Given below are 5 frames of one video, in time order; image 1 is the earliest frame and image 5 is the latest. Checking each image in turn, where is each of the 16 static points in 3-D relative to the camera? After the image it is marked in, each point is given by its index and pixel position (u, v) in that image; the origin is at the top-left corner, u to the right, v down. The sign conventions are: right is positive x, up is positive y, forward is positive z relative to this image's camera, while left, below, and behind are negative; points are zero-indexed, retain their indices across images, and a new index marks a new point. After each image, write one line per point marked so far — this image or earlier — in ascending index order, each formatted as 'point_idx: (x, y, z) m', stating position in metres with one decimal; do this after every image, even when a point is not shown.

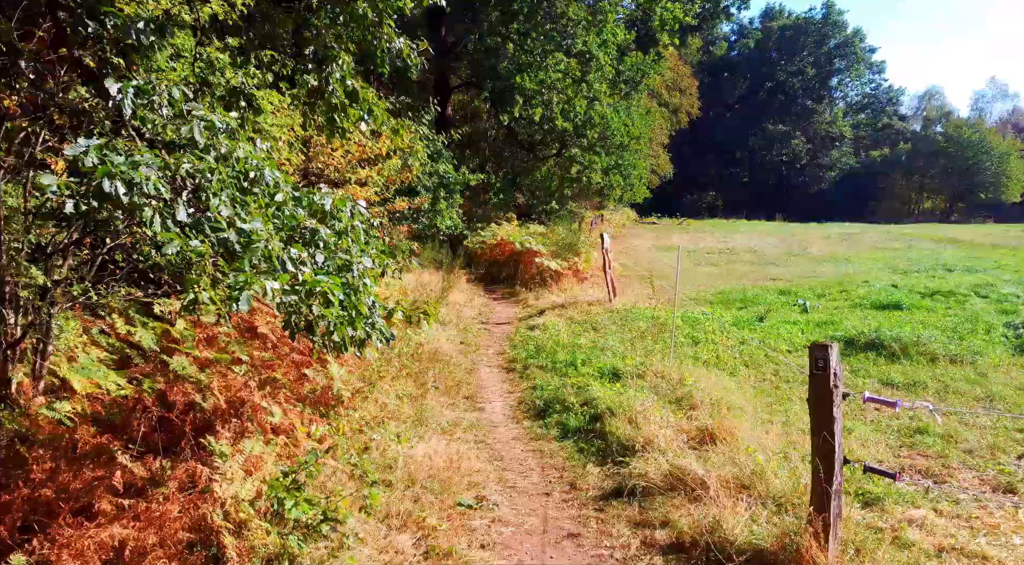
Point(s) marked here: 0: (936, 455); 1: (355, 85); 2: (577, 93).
0: (+3.4, -1.4, +6.7) m
1: (-1.3, +1.7, +7.2) m
2: (+1.3, +4.0, +18.1) m
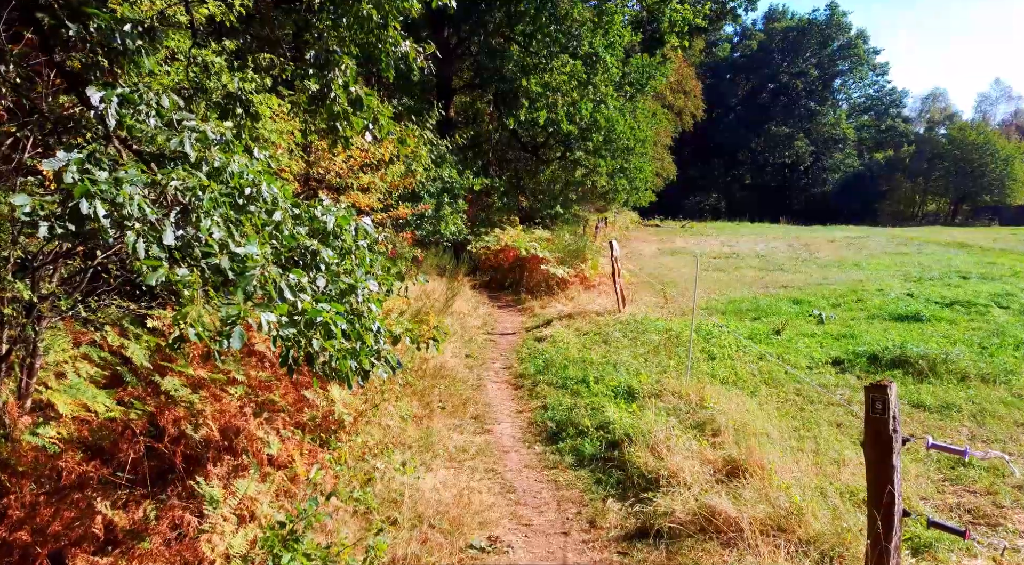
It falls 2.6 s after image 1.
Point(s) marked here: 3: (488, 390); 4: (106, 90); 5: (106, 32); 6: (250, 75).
0: (+3.5, -1.5, +6.3) m
1: (-1.2, +1.5, +6.7) m
2: (+1.5, +3.9, +17.7) m
3: (-0.3, -1.3, +10.0) m
4: (-2.2, +1.1, +4.7) m
5: (-2.3, +1.4, +4.9) m
6: (-2.3, +1.8, +7.3) m
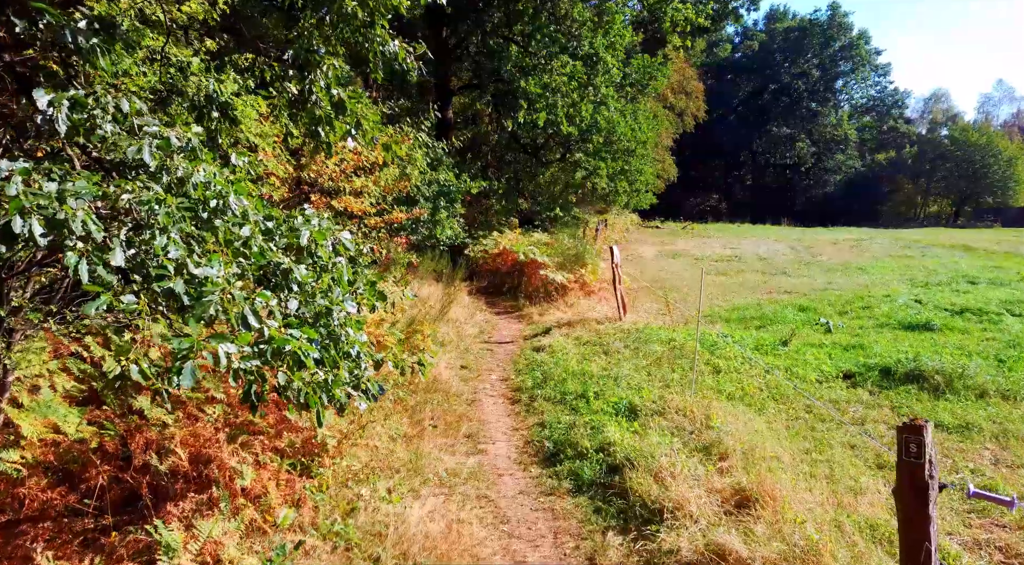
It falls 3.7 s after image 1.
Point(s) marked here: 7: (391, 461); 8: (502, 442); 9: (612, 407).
0: (+3.4, -1.7, +5.8) m
1: (-1.3, +1.4, +6.3) m
2: (+1.4, +3.8, +17.2) m
3: (-0.3, -1.4, +9.5) m
4: (-2.3, +1.0, +4.3) m
5: (-2.4, +1.3, +4.5) m
6: (-2.3, +1.7, +6.9) m
7: (-1.0, -1.5, +7.2) m
8: (-0.1, -1.5, +8.2) m
9: (+1.0, -1.3, +8.6) m
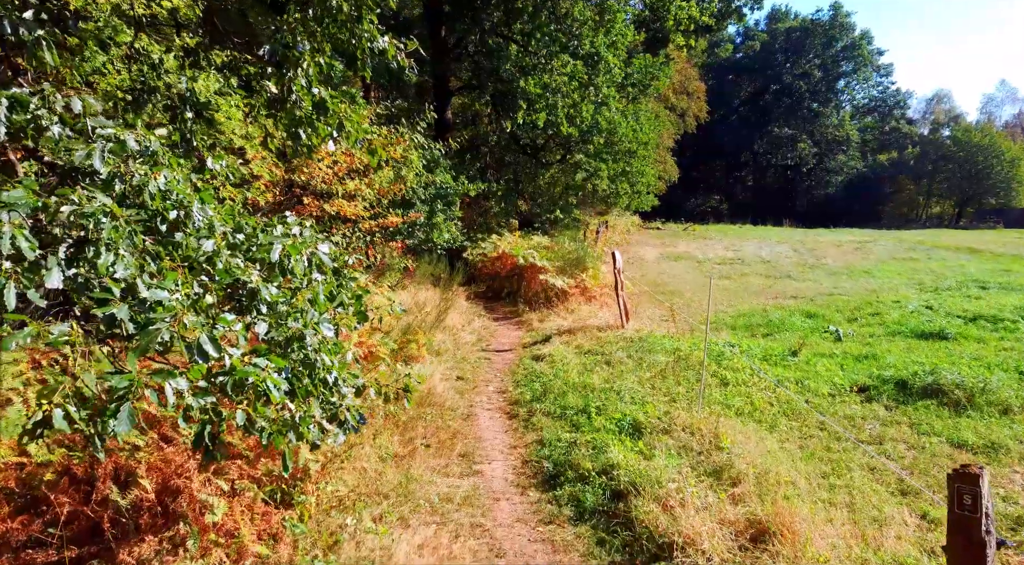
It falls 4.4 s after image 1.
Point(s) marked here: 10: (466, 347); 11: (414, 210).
0: (+3.4, -1.8, +5.3) m
1: (-1.3, +1.3, +5.8) m
2: (+1.4, +3.6, +16.8) m
3: (-0.3, -1.5, +9.0) m
4: (-2.3, +0.9, +3.8) m
5: (-2.4, +1.2, +4.0) m
6: (-2.3, +1.6, +6.4) m
7: (-1.1, -1.6, +6.7) m
8: (-0.1, -1.6, +7.8) m
9: (+1.0, -1.4, +8.1) m
10: (-0.7, -1.0, +12.4) m
11: (-1.6, +1.1, +13.5) m
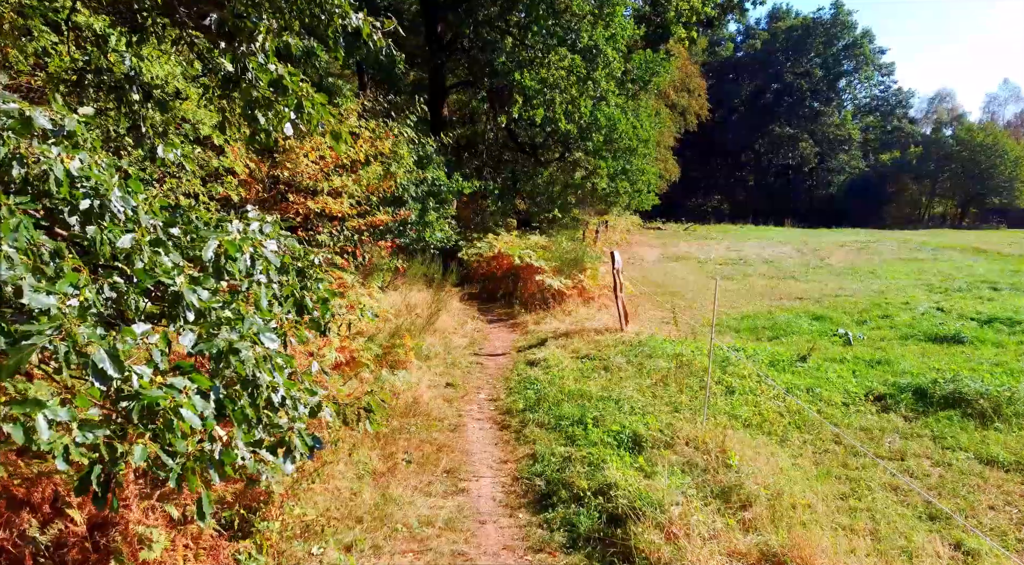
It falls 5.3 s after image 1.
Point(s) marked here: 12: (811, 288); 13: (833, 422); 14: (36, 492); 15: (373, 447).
0: (+3.3, -1.8, +4.7) m
1: (-1.4, +1.3, +5.2) m
2: (+1.3, +3.6, +16.1) m
3: (-0.4, -1.5, +8.4) m
4: (-2.4, +0.8, +3.2) m
5: (-2.5, +1.2, +3.4) m
6: (-2.4, +1.6, +5.8) m
7: (-1.1, -1.6, +6.1) m
8: (-0.2, -1.7, +7.1) m
9: (+0.9, -1.4, +7.5) m
10: (-0.8, -1.0, +11.8) m
11: (-1.7, +1.1, +12.8) m
12: (+6.8, -0.1, +19.2) m
13: (+3.1, -1.3, +8.1) m
14: (-2.7, -1.2, +4.9) m
15: (-1.2, -1.4, +7.2) m
